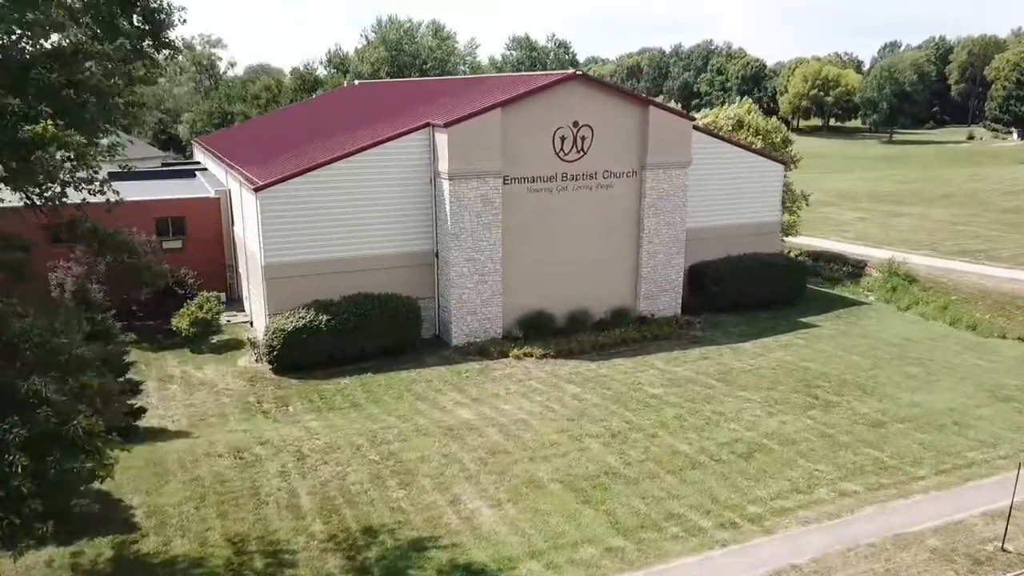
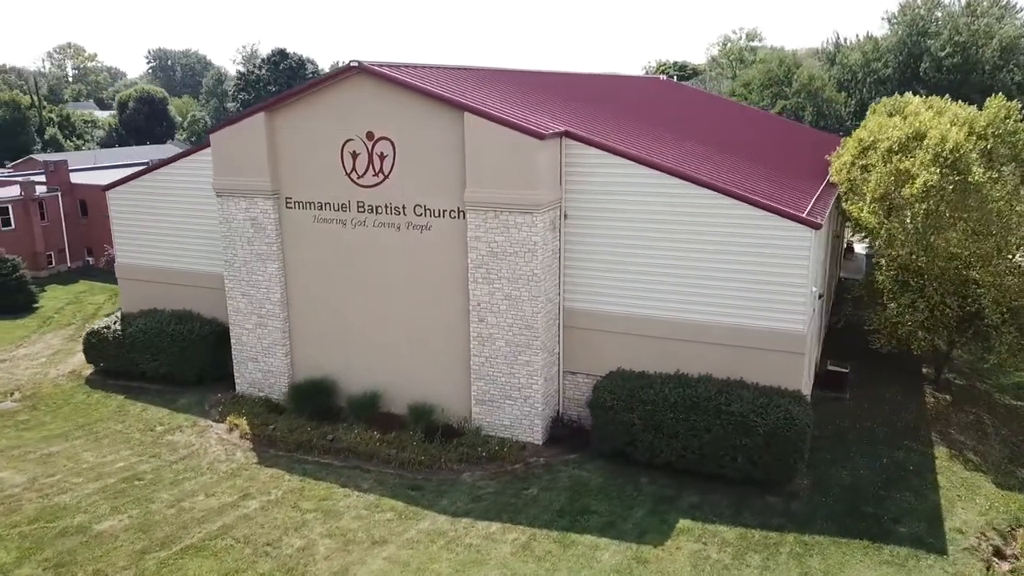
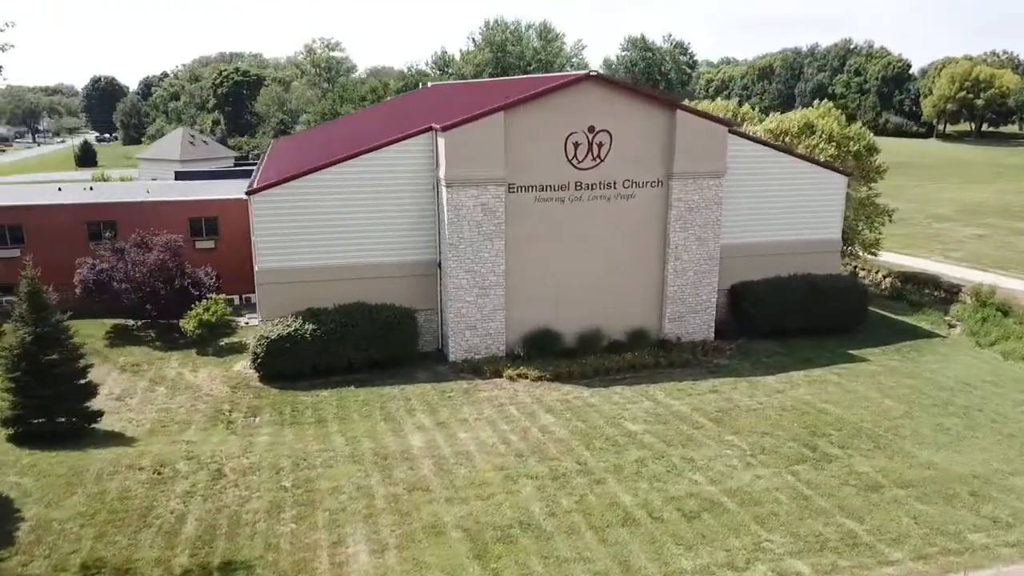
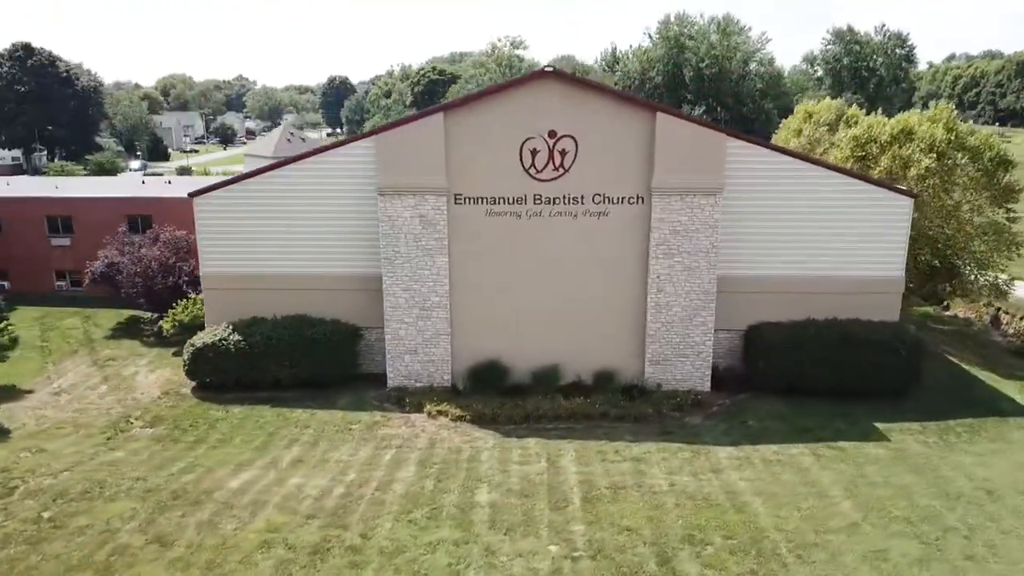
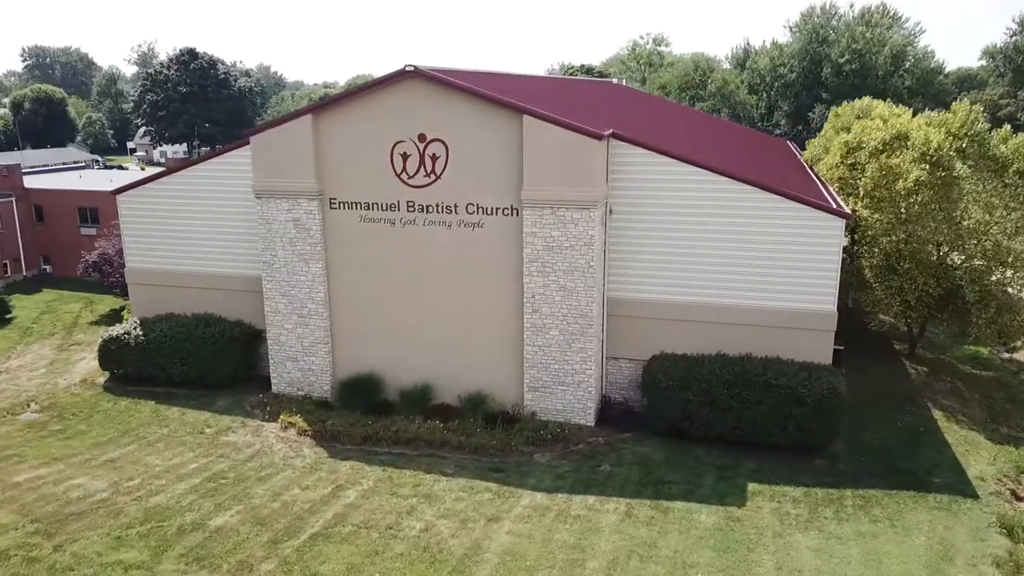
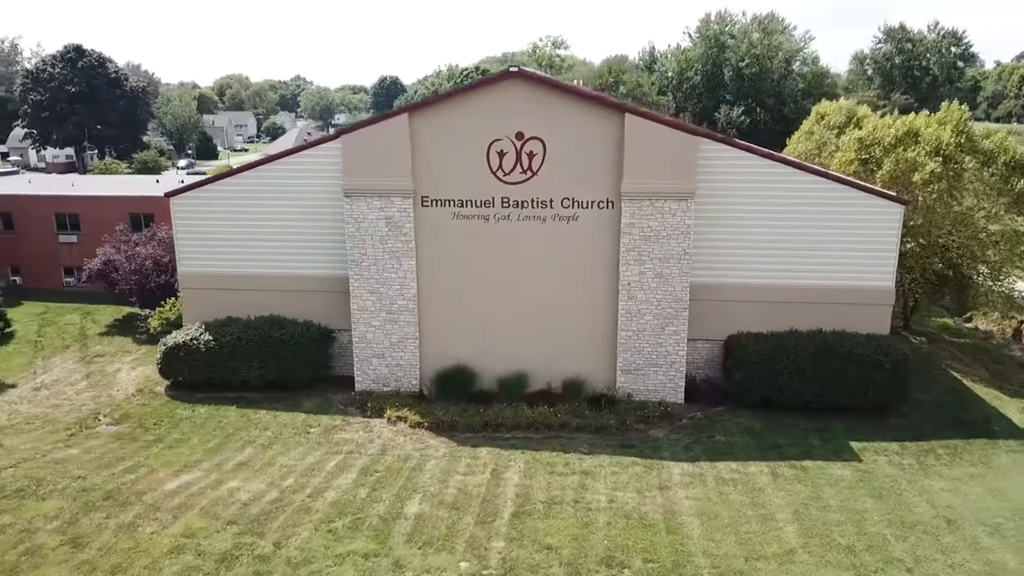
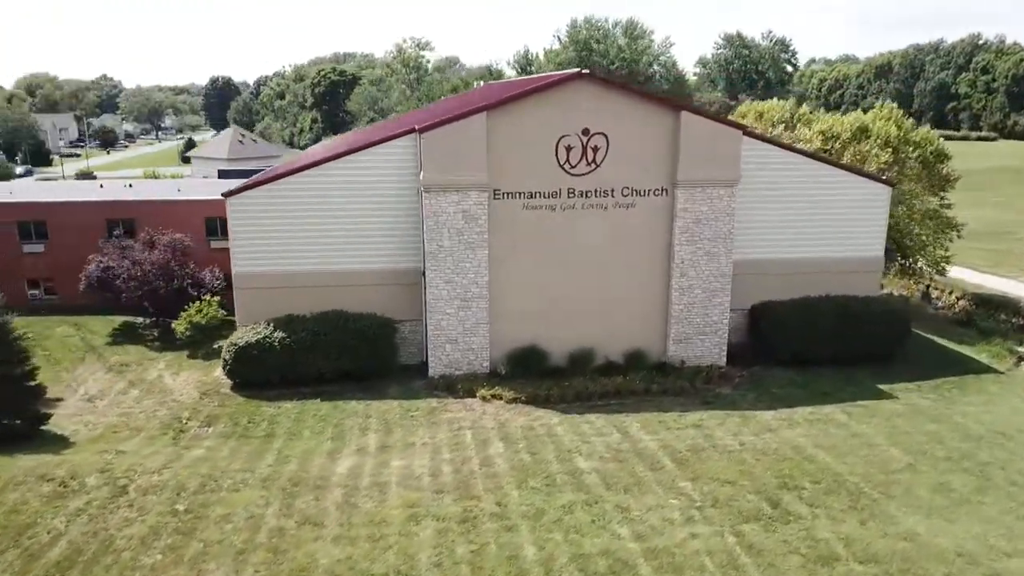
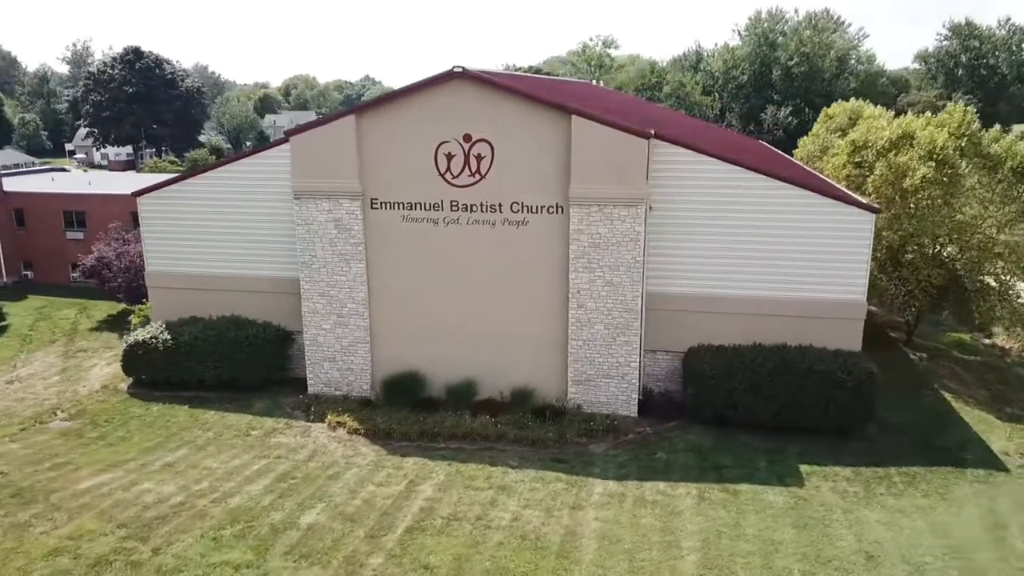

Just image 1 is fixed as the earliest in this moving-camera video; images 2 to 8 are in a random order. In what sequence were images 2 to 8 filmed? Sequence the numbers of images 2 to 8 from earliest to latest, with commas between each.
3, 7, 4, 6, 8, 5, 2
